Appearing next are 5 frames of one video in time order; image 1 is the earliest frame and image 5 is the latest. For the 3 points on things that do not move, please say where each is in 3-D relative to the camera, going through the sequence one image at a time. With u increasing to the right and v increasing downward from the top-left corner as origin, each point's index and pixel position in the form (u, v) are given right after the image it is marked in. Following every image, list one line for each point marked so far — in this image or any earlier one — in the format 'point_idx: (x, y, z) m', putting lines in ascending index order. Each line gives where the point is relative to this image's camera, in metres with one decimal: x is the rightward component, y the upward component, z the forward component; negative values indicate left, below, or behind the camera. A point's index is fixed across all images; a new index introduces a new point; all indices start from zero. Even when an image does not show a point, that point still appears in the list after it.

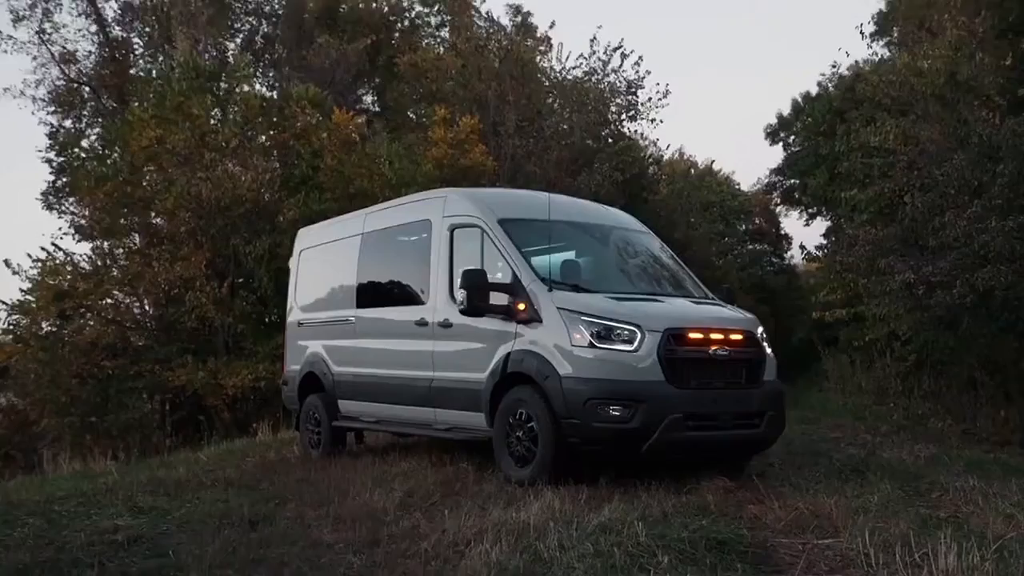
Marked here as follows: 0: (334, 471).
0: (-1.2, -1.2, +9.6) m
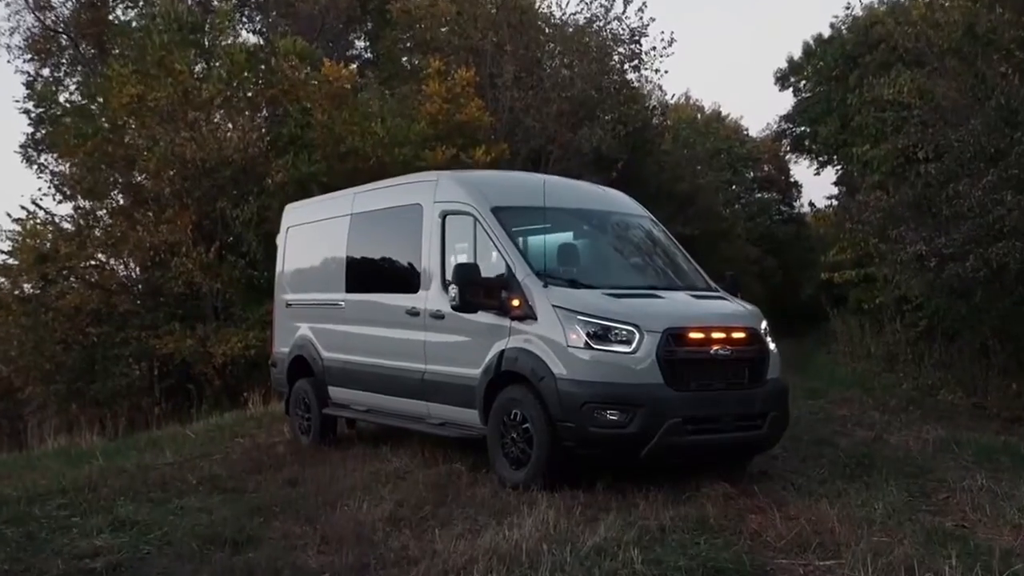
0: (-1.2, -1.1, +9.3) m
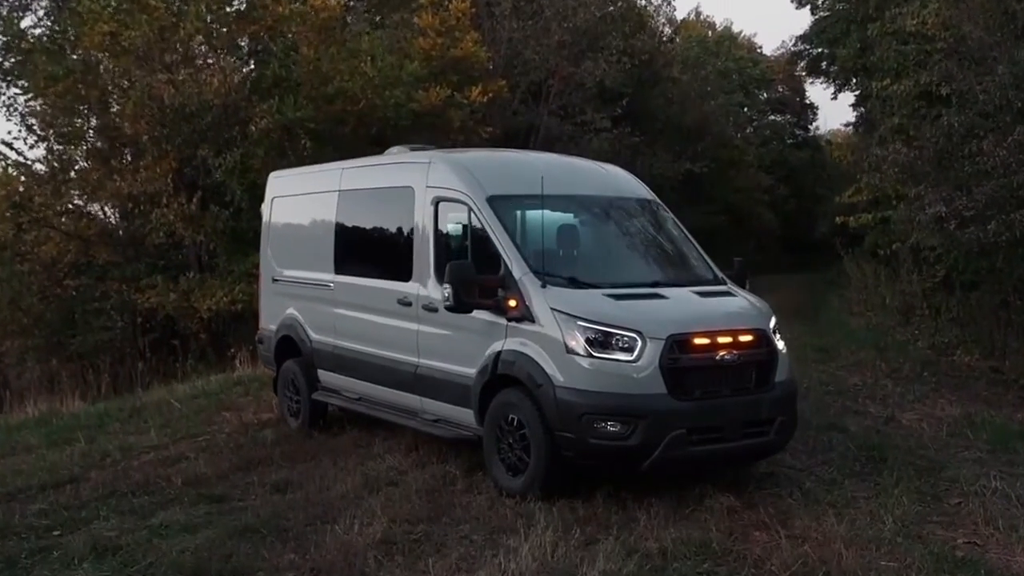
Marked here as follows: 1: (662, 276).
0: (-1.2, -1.1, +9.0) m
1: (+0.9, +0.1, +8.9) m
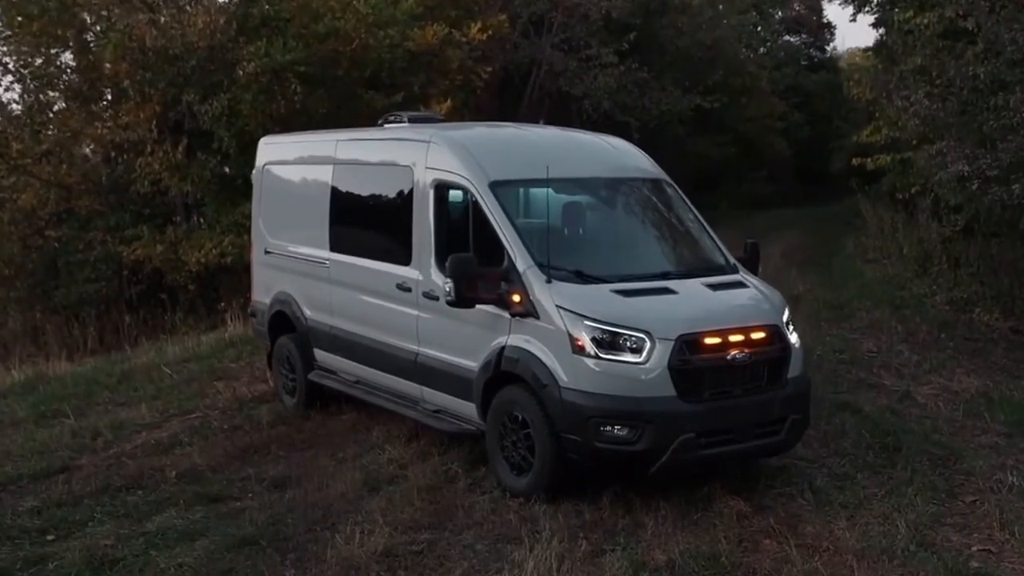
0: (-1.2, -1.0, +8.7) m
1: (+0.9, +0.1, +8.5) m
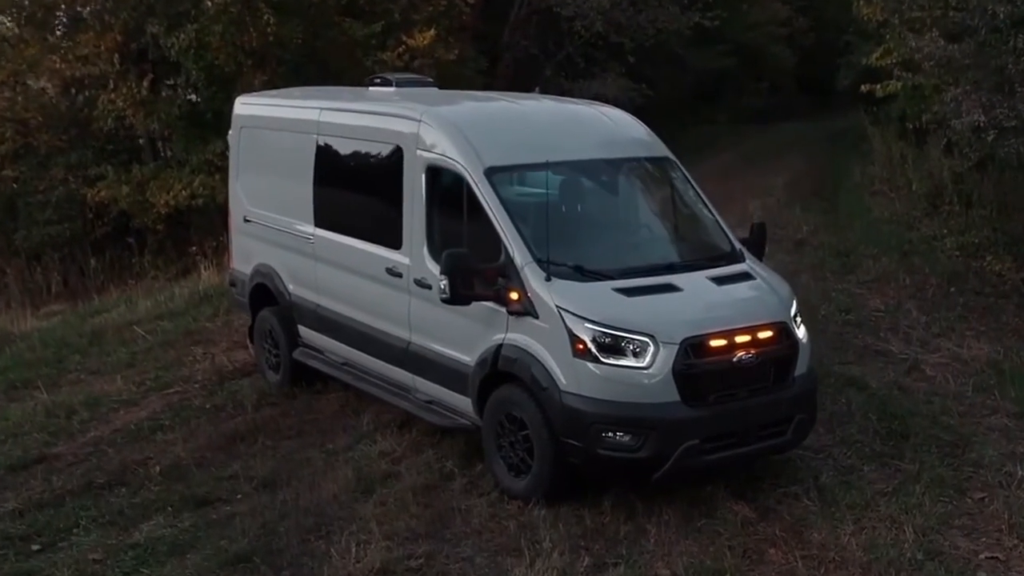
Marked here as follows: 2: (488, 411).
0: (-1.2, -0.9, +8.4) m
1: (+0.9, +0.2, +8.0) m
2: (-0.1, -0.7, +8.1) m
